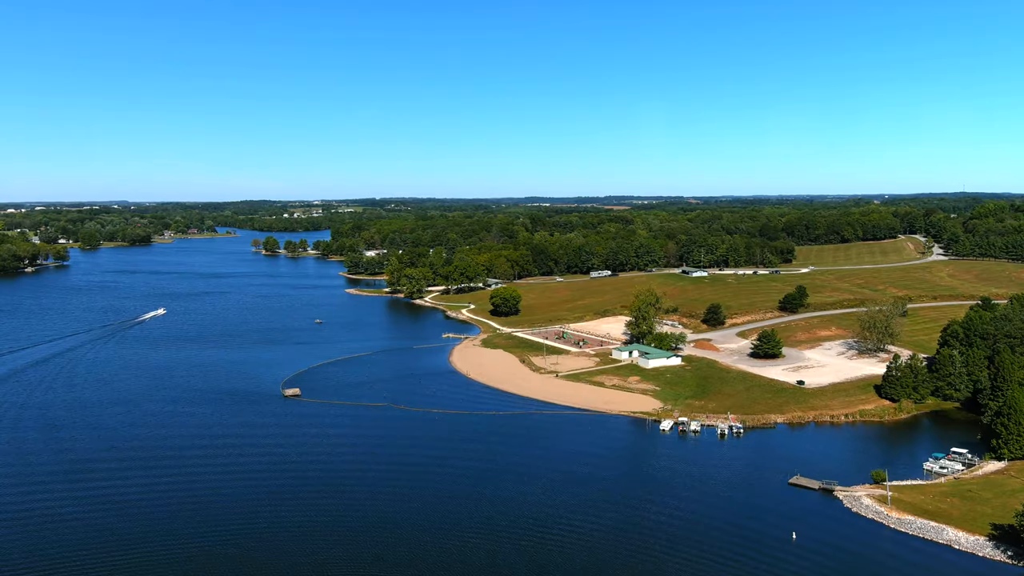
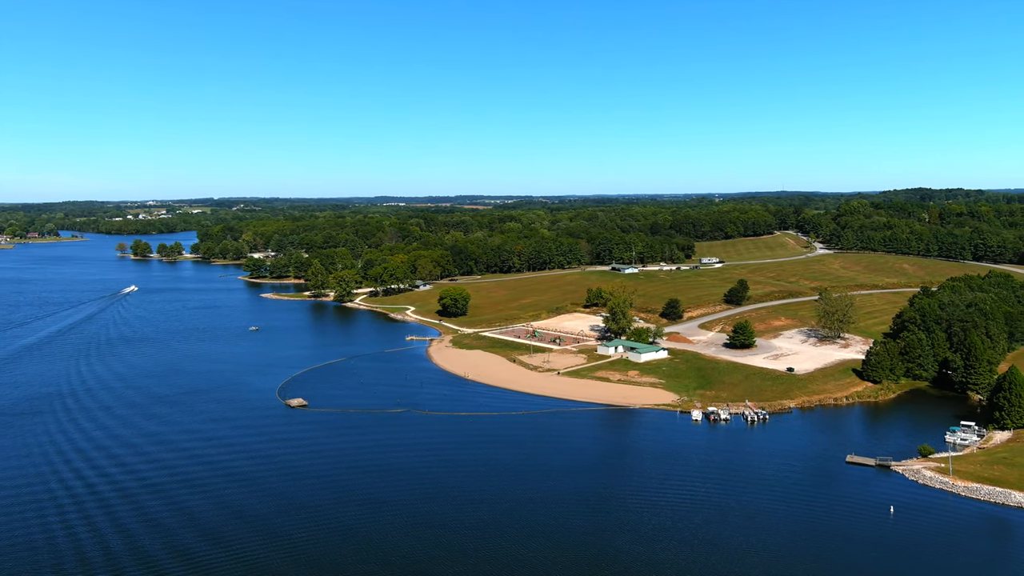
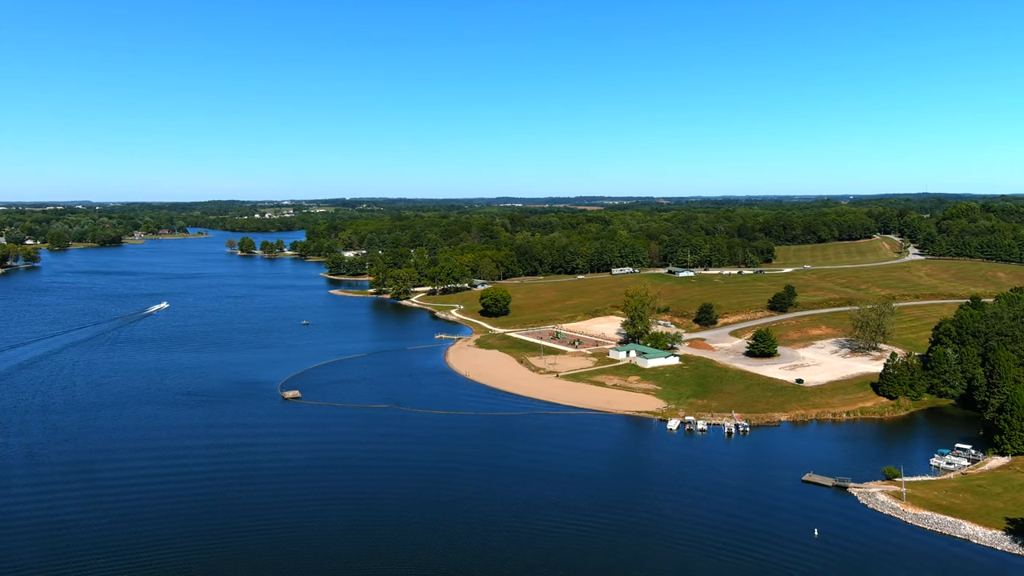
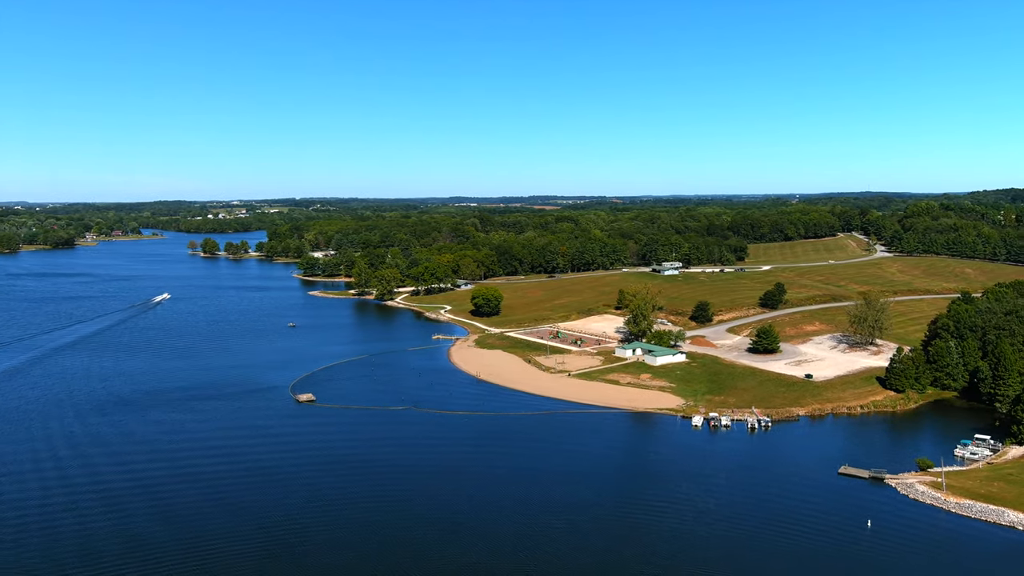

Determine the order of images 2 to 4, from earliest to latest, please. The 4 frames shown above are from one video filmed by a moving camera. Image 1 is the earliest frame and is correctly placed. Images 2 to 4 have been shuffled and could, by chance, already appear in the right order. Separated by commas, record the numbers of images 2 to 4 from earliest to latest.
3, 4, 2
